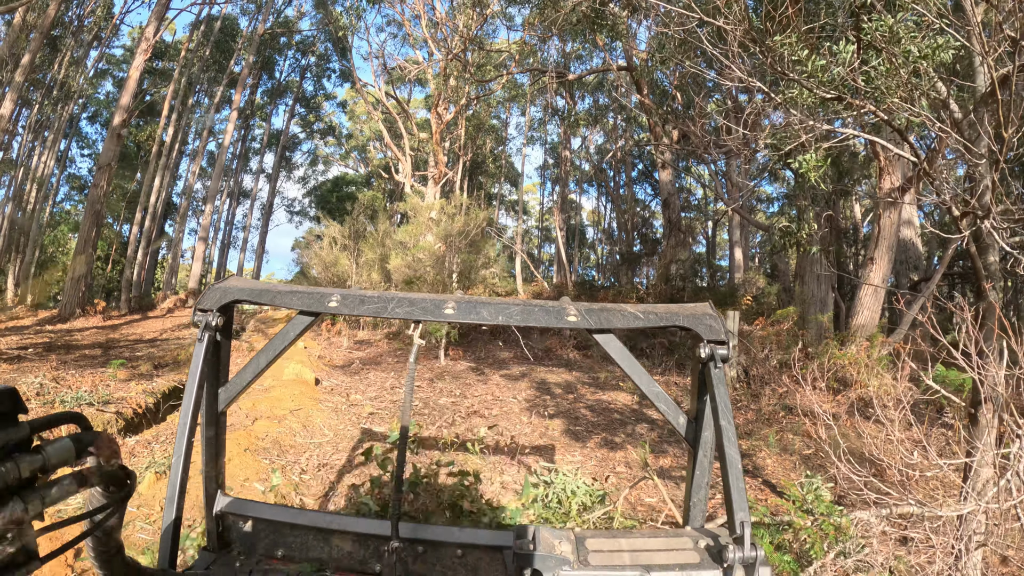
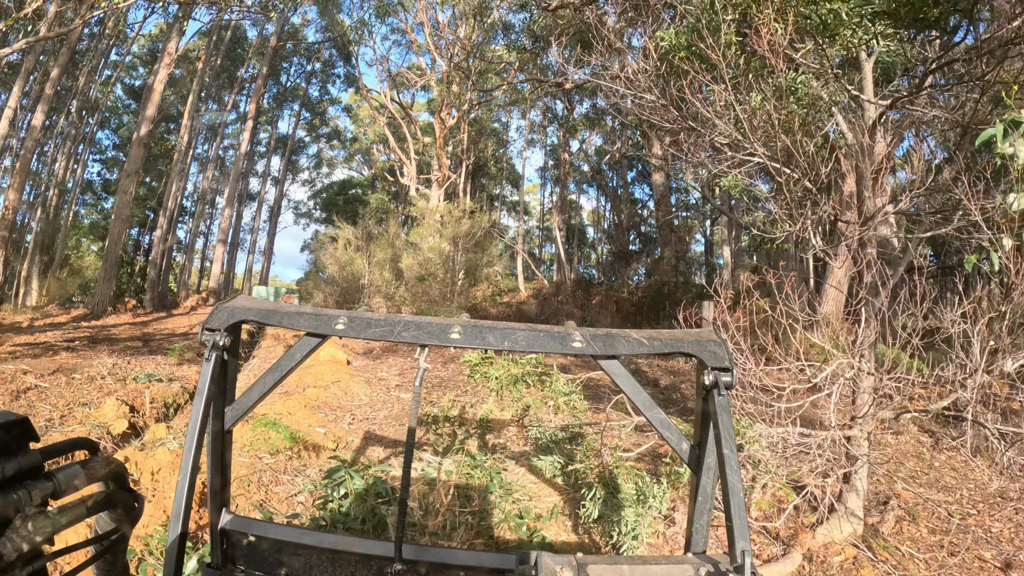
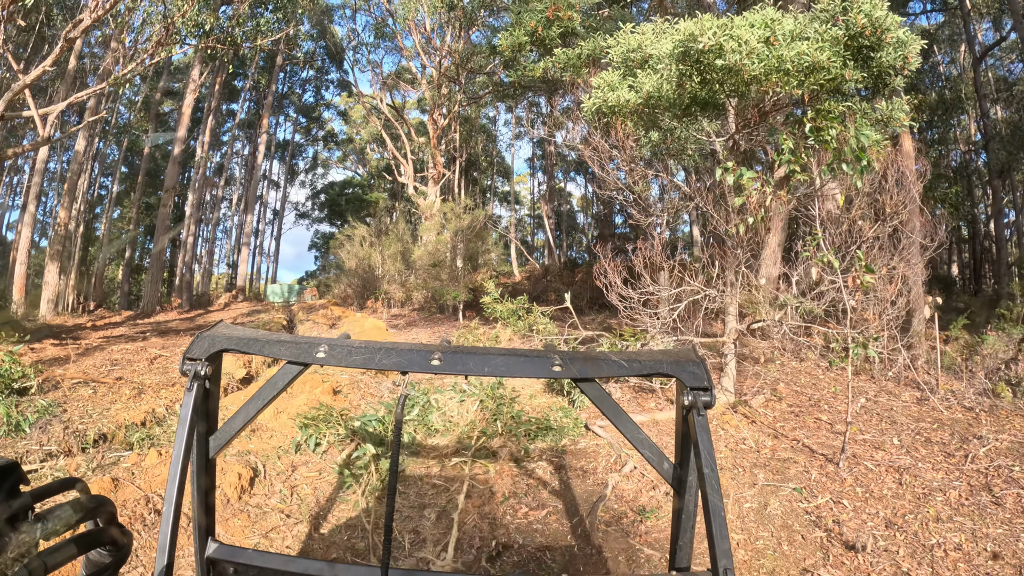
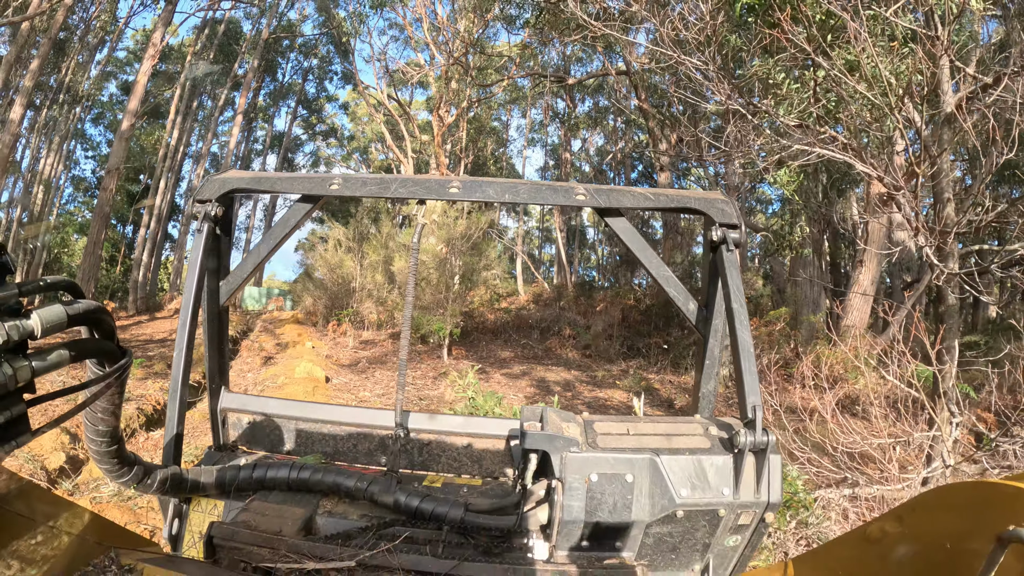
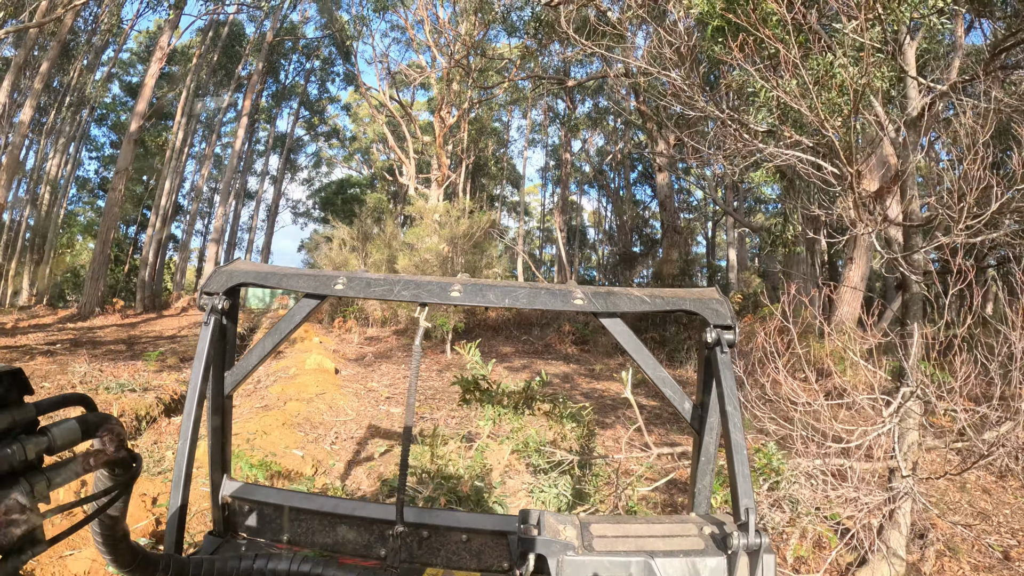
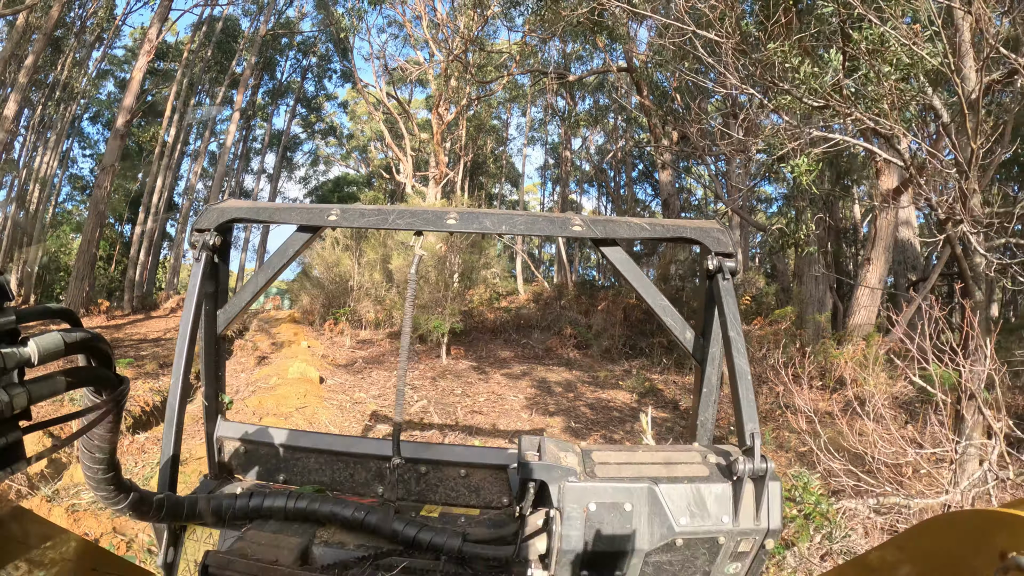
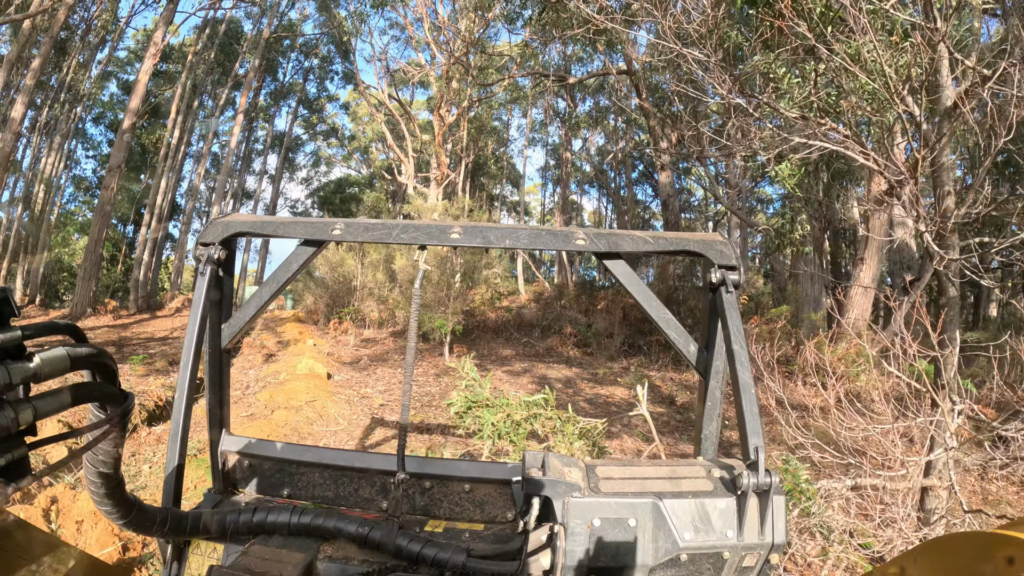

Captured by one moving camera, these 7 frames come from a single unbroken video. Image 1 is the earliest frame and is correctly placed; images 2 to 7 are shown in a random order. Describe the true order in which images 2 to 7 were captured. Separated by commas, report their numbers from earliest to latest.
6, 4, 7, 5, 2, 3
